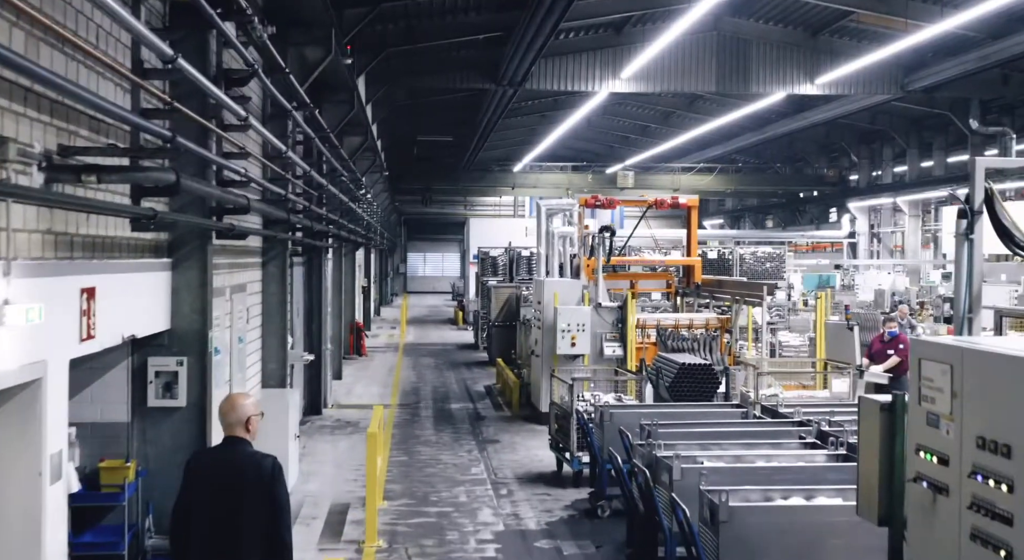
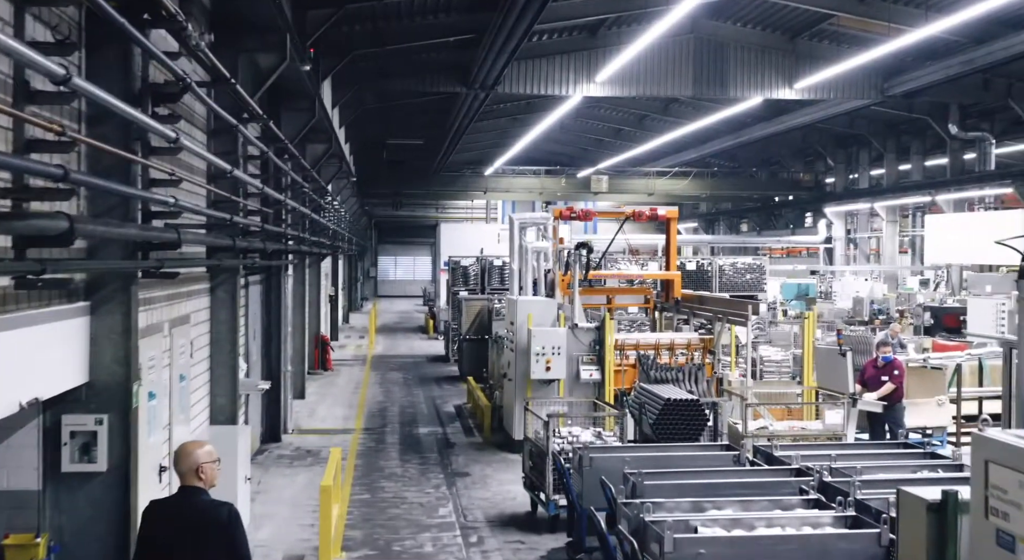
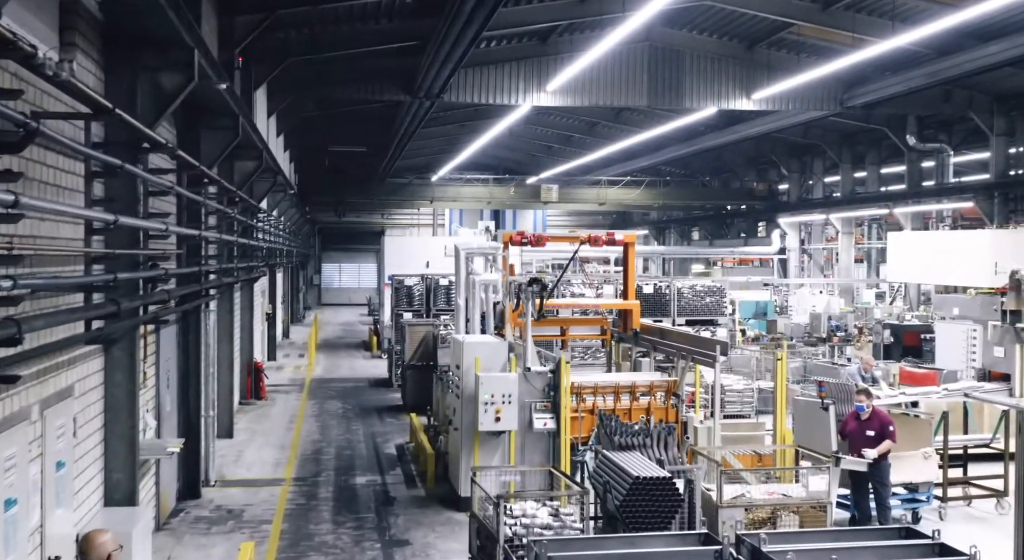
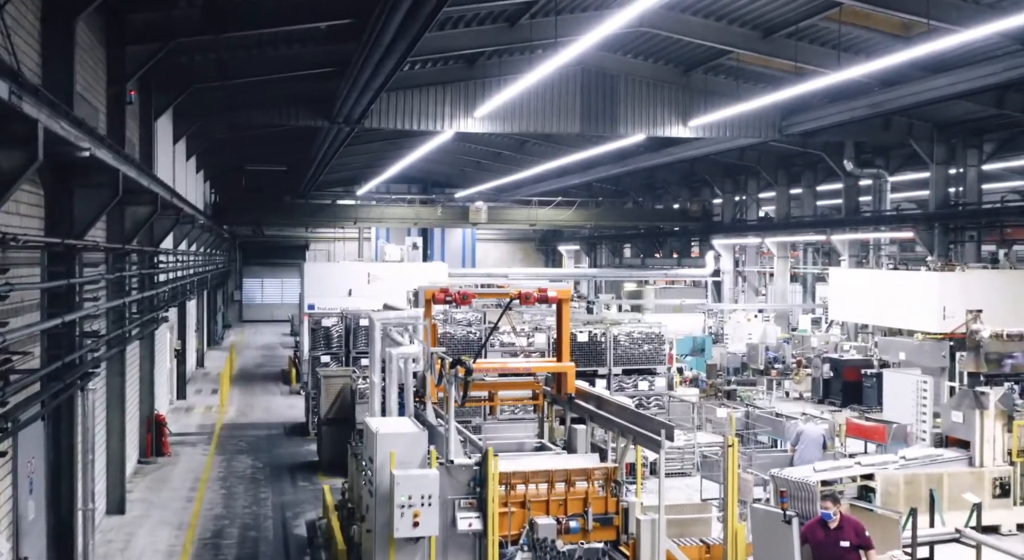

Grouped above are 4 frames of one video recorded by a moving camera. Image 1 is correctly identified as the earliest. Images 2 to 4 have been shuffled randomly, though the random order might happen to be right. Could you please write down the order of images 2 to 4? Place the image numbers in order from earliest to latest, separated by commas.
2, 3, 4
